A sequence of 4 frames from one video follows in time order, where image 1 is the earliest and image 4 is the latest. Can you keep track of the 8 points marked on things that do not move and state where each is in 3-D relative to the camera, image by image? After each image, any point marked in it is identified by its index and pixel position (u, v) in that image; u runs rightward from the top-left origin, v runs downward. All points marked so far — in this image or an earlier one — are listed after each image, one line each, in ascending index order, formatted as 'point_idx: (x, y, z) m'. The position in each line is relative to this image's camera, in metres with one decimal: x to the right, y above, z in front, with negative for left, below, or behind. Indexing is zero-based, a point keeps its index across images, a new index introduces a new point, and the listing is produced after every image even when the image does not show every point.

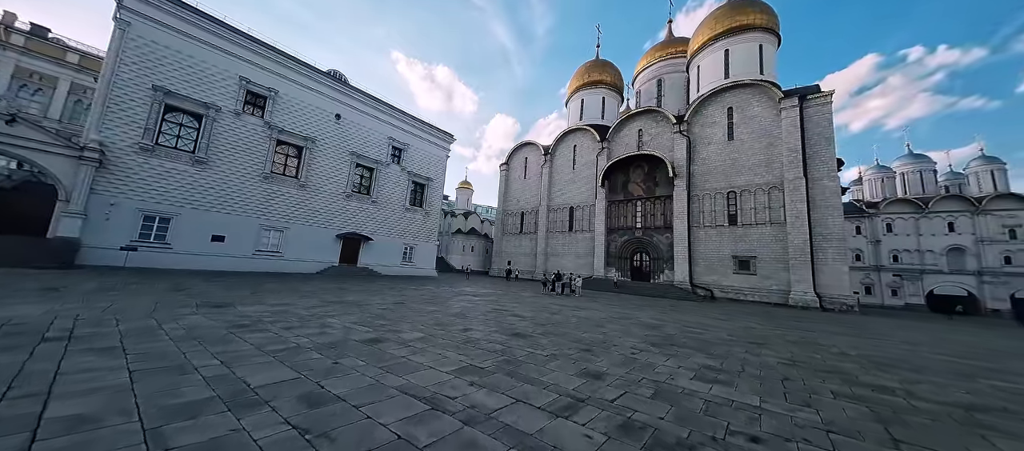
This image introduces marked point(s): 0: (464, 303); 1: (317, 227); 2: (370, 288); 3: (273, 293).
0: (-1.2, -2.0, +7.6) m
1: (-11.4, -0.1, +17.7) m
2: (-5.2, -2.3, +11.1) m
3: (-6.6, -1.9, +8.4) m
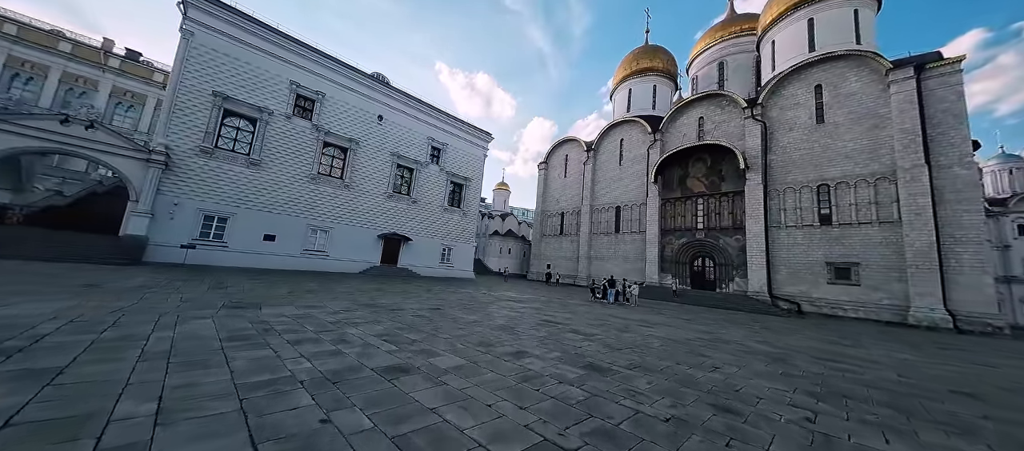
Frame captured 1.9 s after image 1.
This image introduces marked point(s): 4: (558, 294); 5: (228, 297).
0: (-0.1, -1.9, +6.5) m
1: (-9.0, -0.1, +17.7) m
2: (-3.7, -2.2, +10.4) m
3: (-5.4, -1.8, +7.9) m
4: (+2.0, -2.9, +12.7) m
5: (-6.0, -1.5, +6.3) m
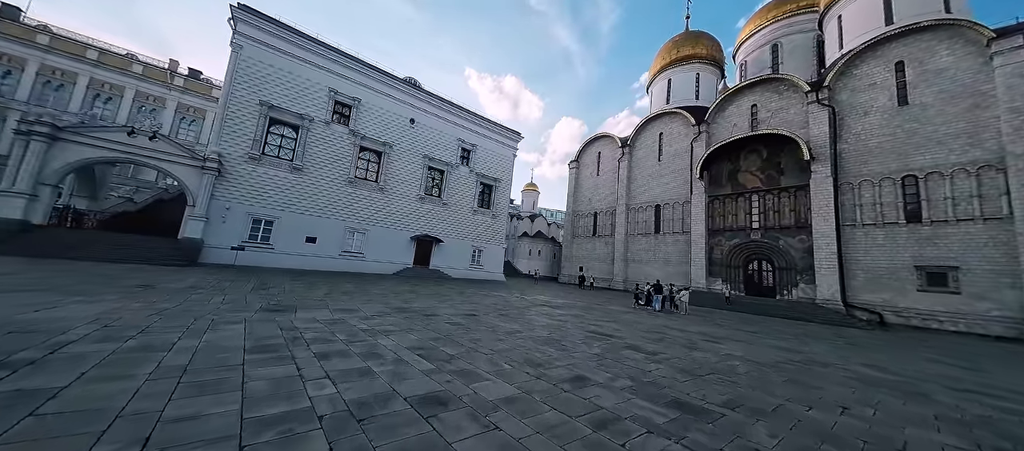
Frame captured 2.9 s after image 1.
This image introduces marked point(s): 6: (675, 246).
0: (+0.8, -1.9, +5.9) m
1: (-7.0, -0.2, +18.0) m
2: (-2.4, -2.3, +10.2) m
3: (-4.4, -1.8, +7.8) m
4: (+3.4, -2.9, +11.9) m
5: (-5.1, -1.5, +6.3) m
6: (+10.2, -1.3, +18.7) m
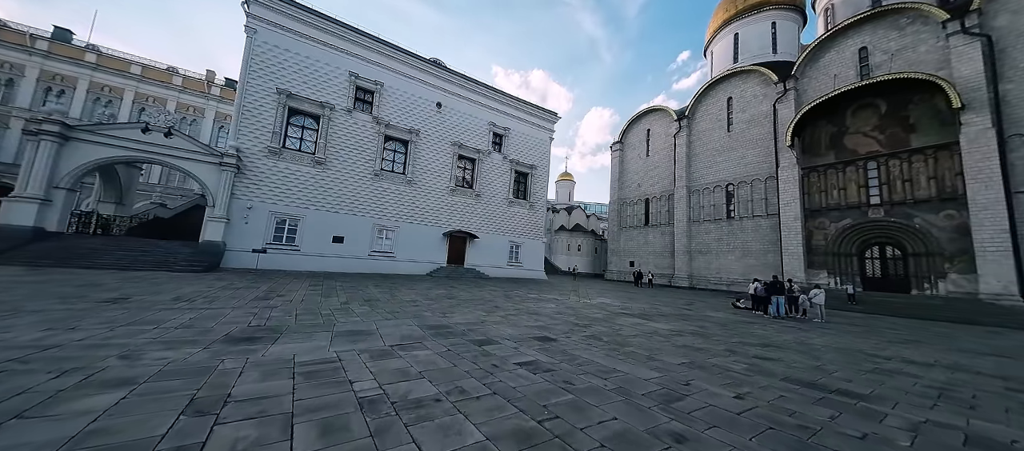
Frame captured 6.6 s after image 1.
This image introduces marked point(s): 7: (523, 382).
0: (+2.0, -1.4, +3.6) m
1: (-4.7, 0.0, +16.3) m
2: (-0.8, -1.9, +8.1) m
3: (-3.0, -1.6, +5.9) m
4: (+5.2, -2.3, +9.3) m
5: (-3.9, -1.4, +4.5) m
6: (+12.5, -0.3, +15.5) m
7: (+0.1, -1.2, +2.2) m
